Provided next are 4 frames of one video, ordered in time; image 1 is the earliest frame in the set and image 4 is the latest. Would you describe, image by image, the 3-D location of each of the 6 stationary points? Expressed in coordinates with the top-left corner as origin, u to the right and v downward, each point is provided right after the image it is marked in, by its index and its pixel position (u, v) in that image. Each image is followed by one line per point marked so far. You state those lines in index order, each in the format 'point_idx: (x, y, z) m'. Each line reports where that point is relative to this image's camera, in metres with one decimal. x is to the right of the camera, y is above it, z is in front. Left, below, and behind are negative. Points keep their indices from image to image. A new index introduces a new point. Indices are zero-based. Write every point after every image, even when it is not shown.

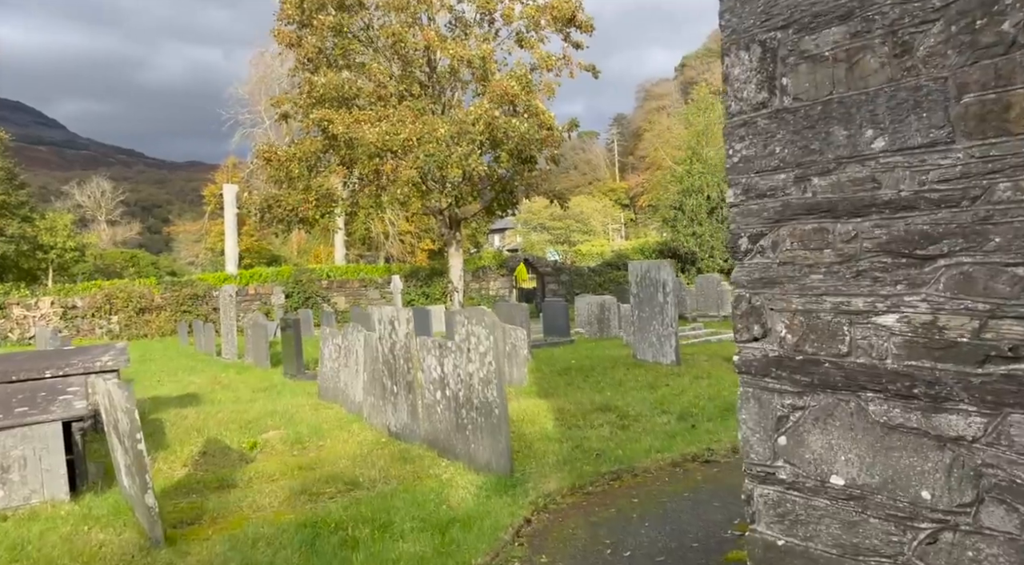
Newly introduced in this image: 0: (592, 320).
0: (+1.5, -0.7, +13.9) m
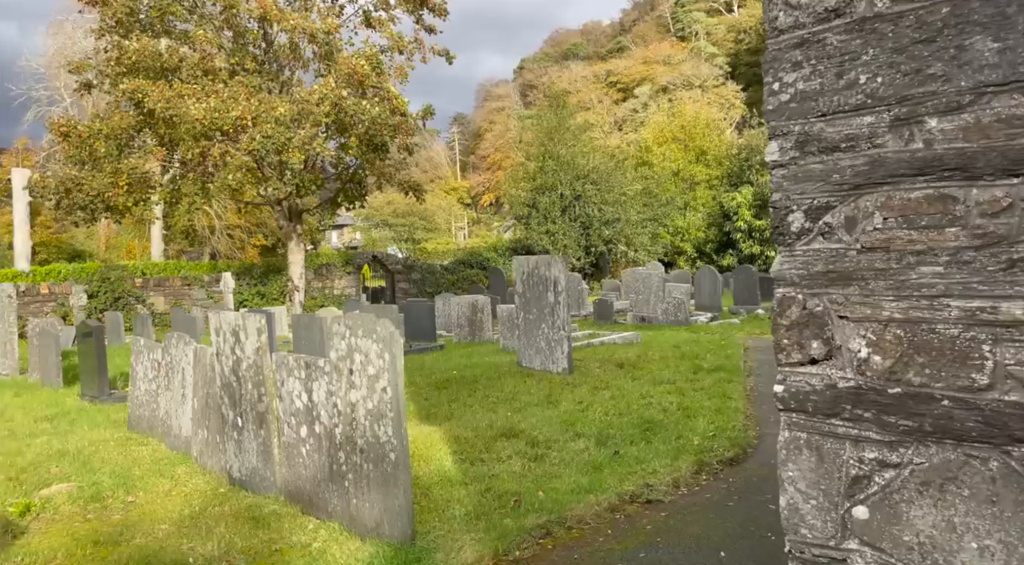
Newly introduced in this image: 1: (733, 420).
0: (-0.8, -0.7, +12.5) m
1: (+1.9, -1.2, +6.5) m
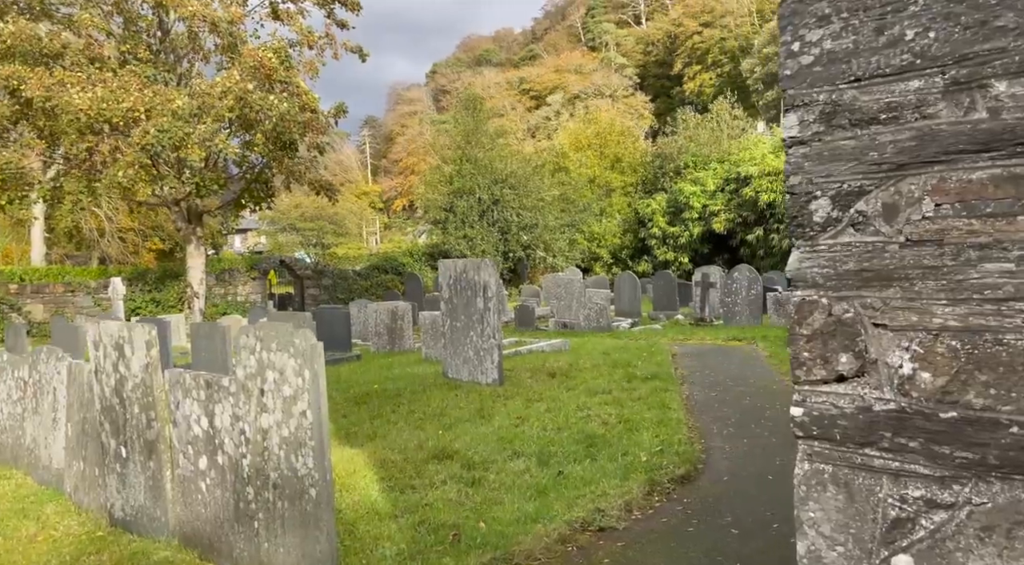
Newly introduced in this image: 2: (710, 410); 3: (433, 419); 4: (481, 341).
0: (-2.1, -0.7, +11.8) m
1: (+1.3, -1.2, +6.1) m
2: (+1.9, -1.2, +7.2) m
3: (-0.7, -1.2, +6.6) m
4: (-0.3, -0.6, +8.1) m
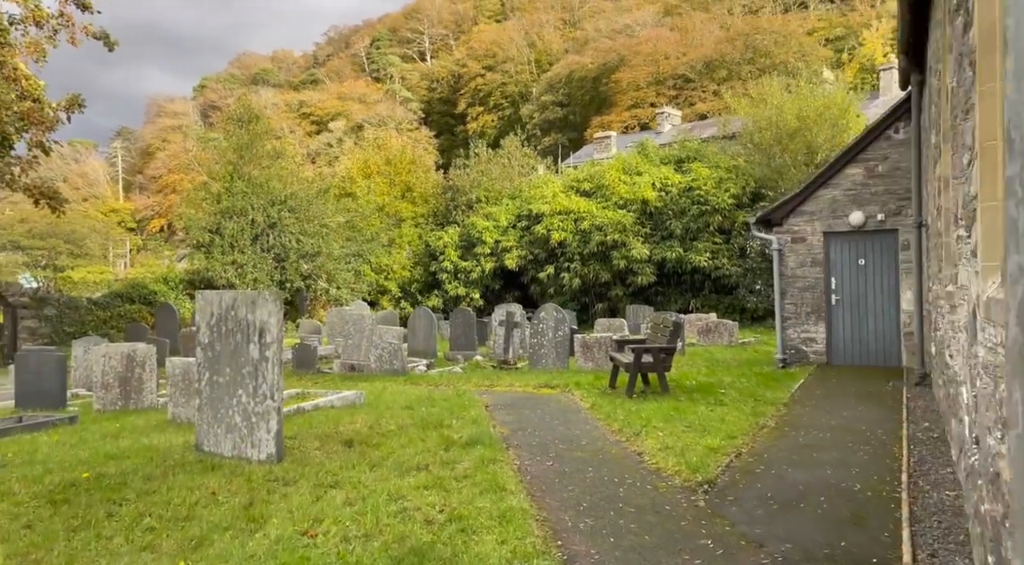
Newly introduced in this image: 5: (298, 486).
0: (-4.8, -1.2, +9.0) m
1: (+0.1, -1.5, +4.6) m
2: (+0.3, -1.6, +5.8) m
3: (-2.0, -1.4, +4.5) m
4: (-2.1, -1.0, +6.0) m
5: (-1.5, -1.4, +5.3) m
